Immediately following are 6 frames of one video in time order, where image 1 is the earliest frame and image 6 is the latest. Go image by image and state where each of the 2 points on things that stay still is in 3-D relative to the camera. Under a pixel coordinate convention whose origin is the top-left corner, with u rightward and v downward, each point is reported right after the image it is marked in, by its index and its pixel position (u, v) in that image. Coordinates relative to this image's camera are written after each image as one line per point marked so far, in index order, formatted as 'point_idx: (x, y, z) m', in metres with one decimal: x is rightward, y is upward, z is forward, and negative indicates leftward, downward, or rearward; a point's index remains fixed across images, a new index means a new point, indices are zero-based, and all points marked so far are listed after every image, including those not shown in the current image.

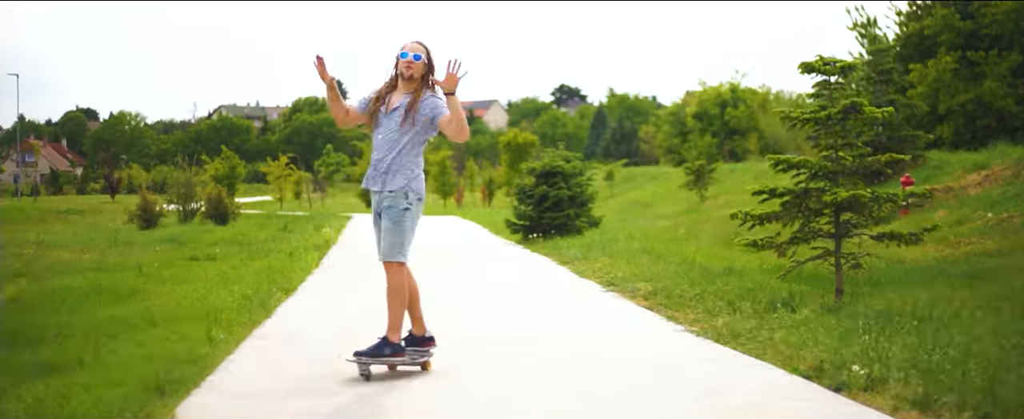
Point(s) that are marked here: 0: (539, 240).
0: (+0.3, -0.5, +18.4) m
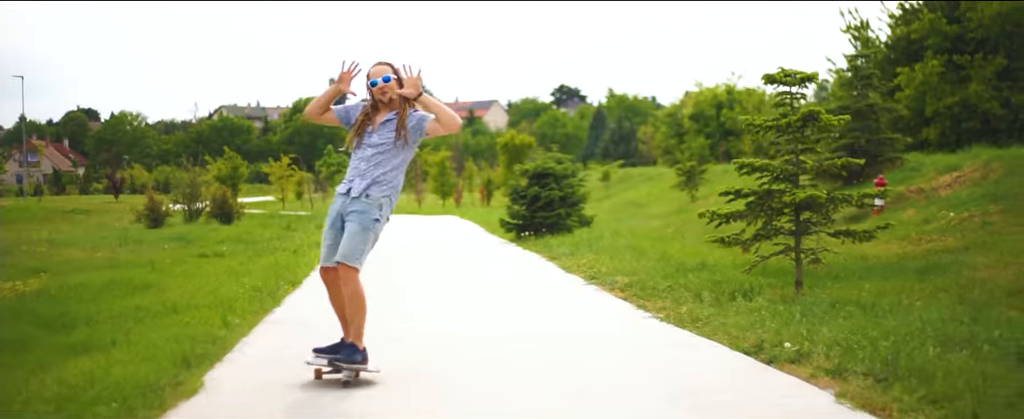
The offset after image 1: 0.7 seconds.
0: (+0.3, -0.5, +18.7) m
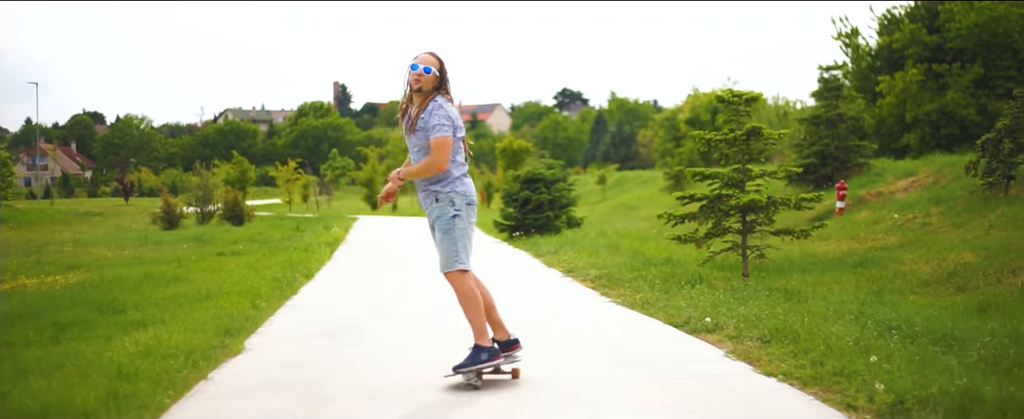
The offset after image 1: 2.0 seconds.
0: (+0.3, -0.6, +19.3) m
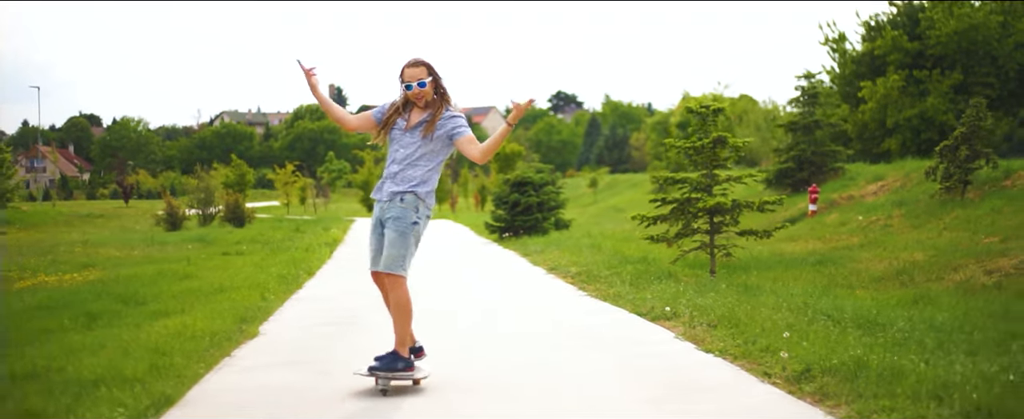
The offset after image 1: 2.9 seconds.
0: (+0.1, -0.6, +19.7) m
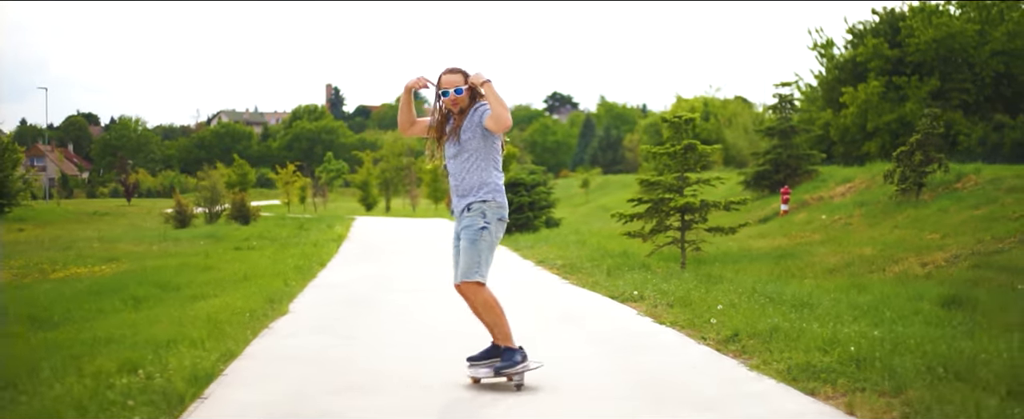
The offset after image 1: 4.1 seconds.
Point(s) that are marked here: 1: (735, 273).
0: (0.0, -0.6, +20.3) m
1: (+2.3, -0.7, +10.3) m
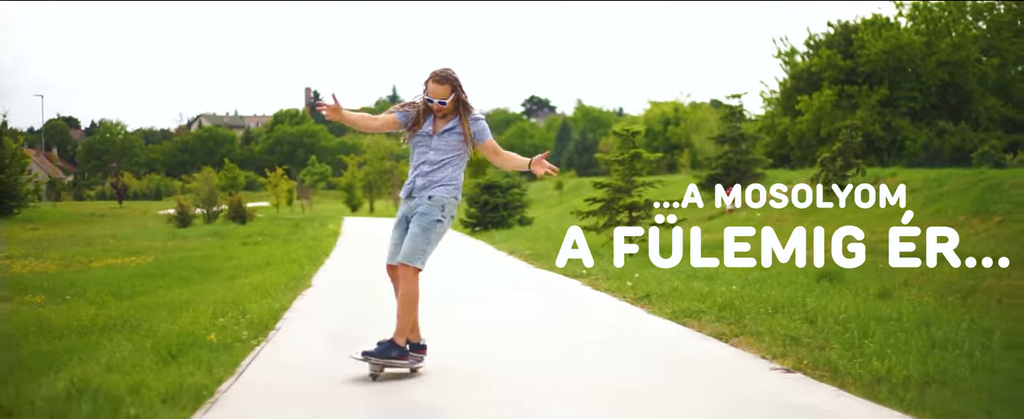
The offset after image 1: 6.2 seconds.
0: (-0.5, -0.6, +21.3) m
1: (+2.1, -0.7, +11.3) m
